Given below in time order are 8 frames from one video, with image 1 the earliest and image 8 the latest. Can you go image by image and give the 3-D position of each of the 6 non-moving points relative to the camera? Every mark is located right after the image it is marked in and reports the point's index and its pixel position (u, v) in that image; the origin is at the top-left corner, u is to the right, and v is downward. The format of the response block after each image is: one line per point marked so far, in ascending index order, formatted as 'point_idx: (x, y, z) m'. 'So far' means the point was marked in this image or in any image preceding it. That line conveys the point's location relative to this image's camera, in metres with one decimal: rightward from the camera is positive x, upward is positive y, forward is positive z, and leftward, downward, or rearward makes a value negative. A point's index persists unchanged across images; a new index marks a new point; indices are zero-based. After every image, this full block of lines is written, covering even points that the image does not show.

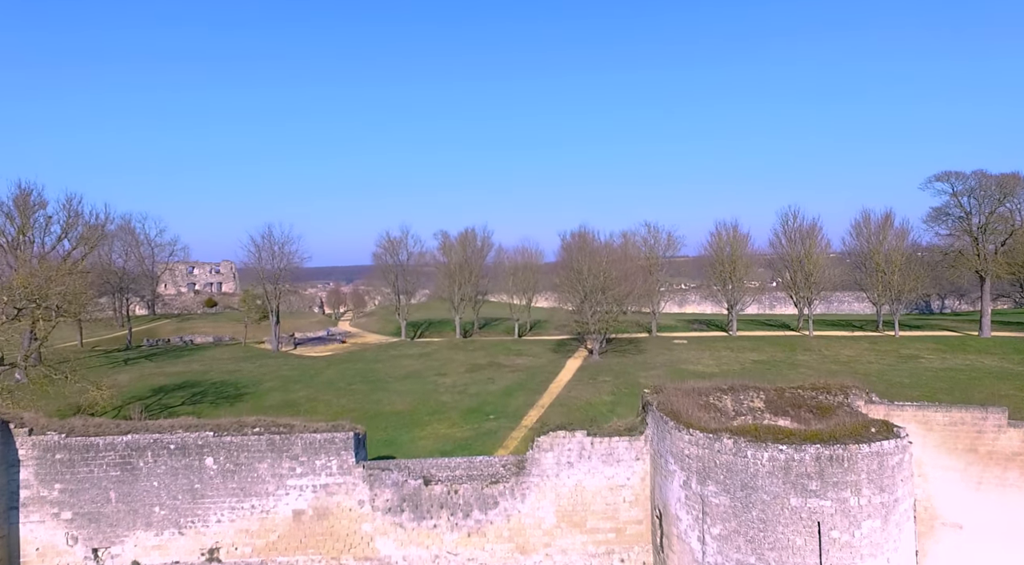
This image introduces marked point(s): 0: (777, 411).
0: (+5.5, -2.8, +15.1) m
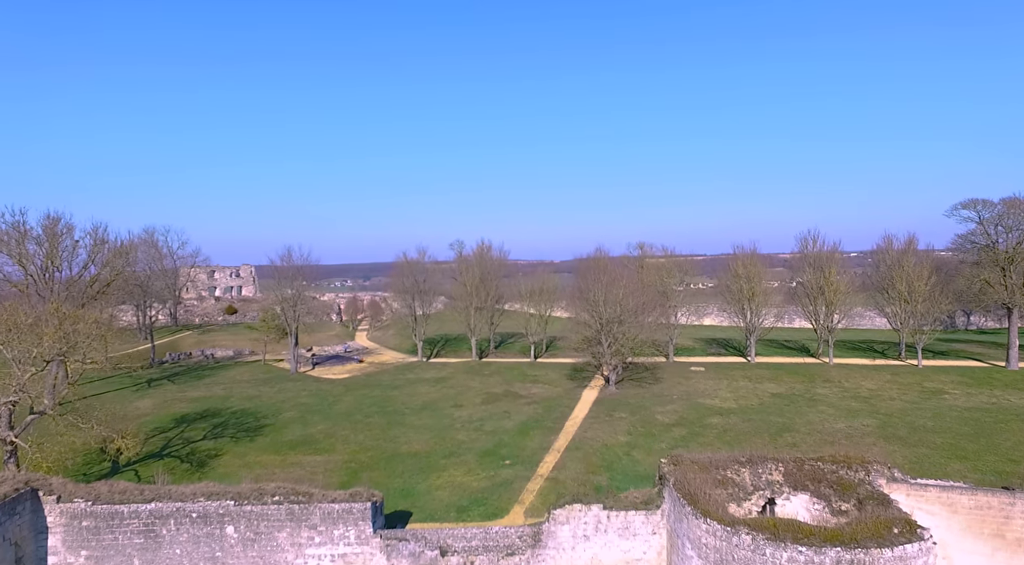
0: (+5.7, -4.1, +14.6) m
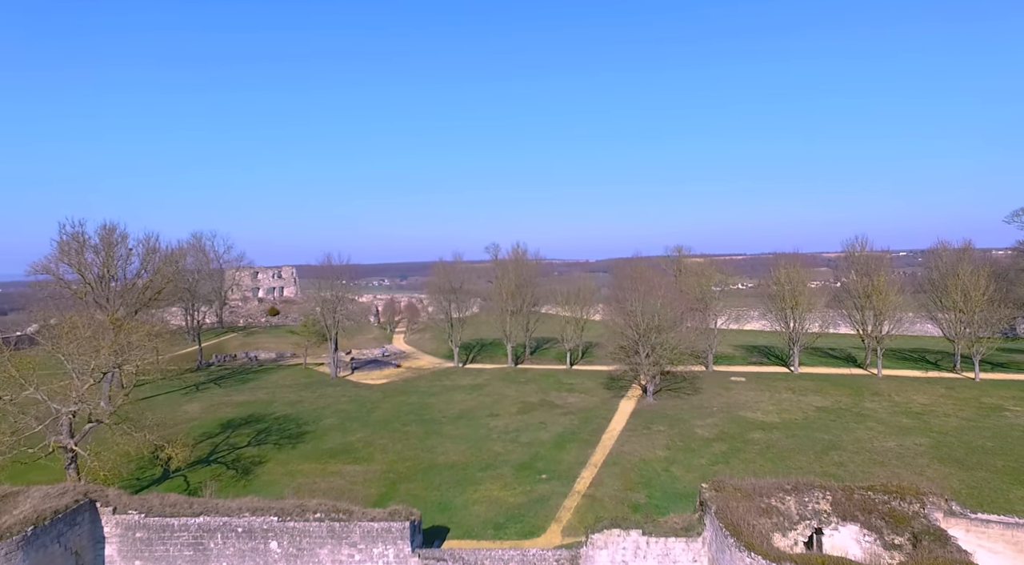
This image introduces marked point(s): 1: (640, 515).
0: (+6.4, -4.4, +13.9) m
1: (+3.4, -6.1, +19.2) m
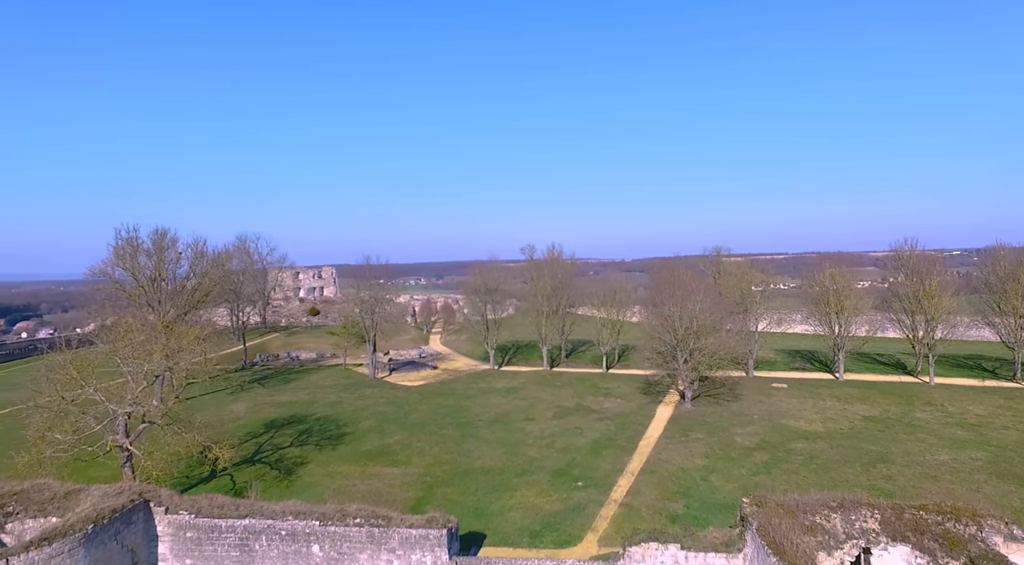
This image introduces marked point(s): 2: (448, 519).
0: (+6.9, -4.6, +13.2) m
1: (+4.3, -6.2, +18.6) m
2: (-1.6, -5.9, +18.2) m
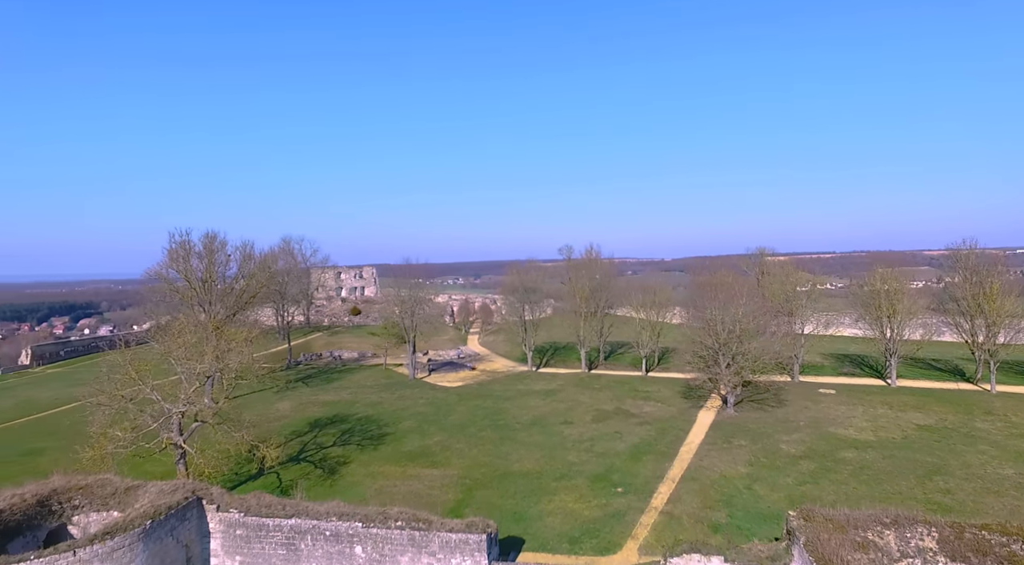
0: (+7.6, -4.6, +12.4) m
1: (+5.2, -6.3, +18.0) m
2: (-0.6, -6.0, +17.9) m
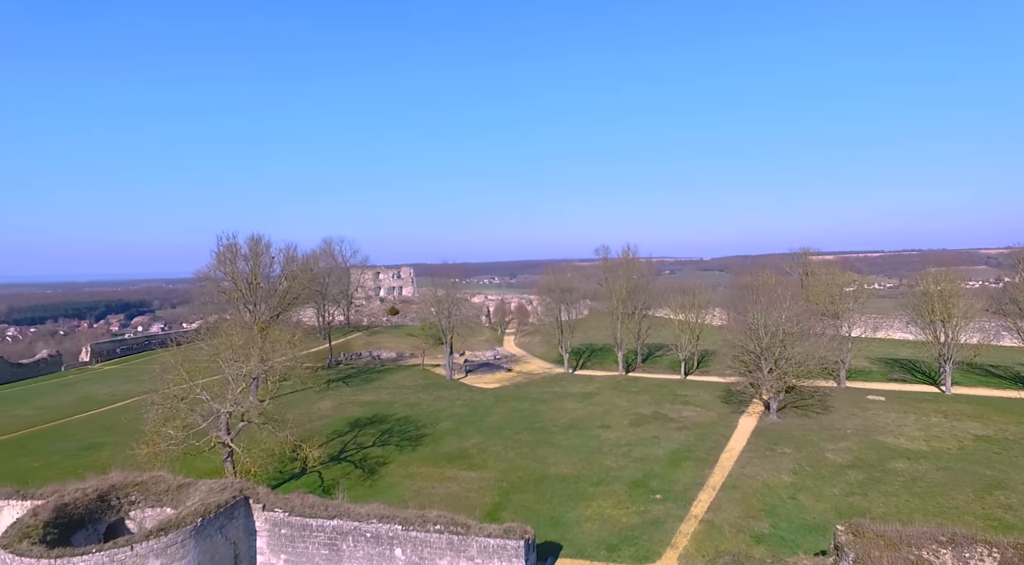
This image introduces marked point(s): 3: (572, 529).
0: (+8.1, -4.7, +11.7) m
1: (+6.0, -6.4, +17.4) m
2: (+0.2, -6.1, +17.5) m
3: (+1.5, -6.7, +19.5) m
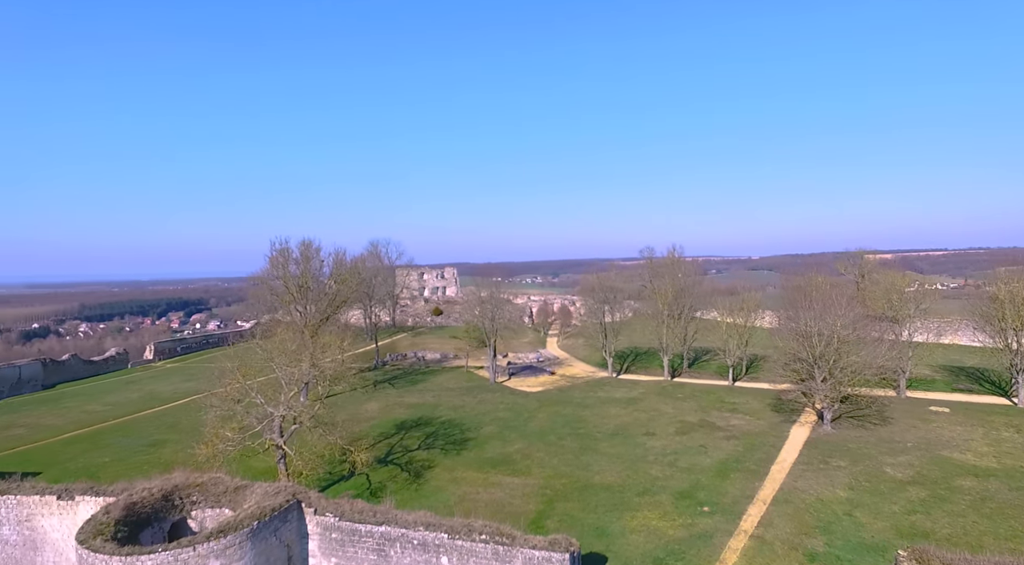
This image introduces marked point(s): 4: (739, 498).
0: (+8.6, -4.9, +10.6) m
1: (+6.9, -6.6, +16.4) m
2: (+1.1, -6.3, +16.9) m
3: (+2.6, -6.9, +18.8) m
4: (+6.2, -5.9, +19.8) m
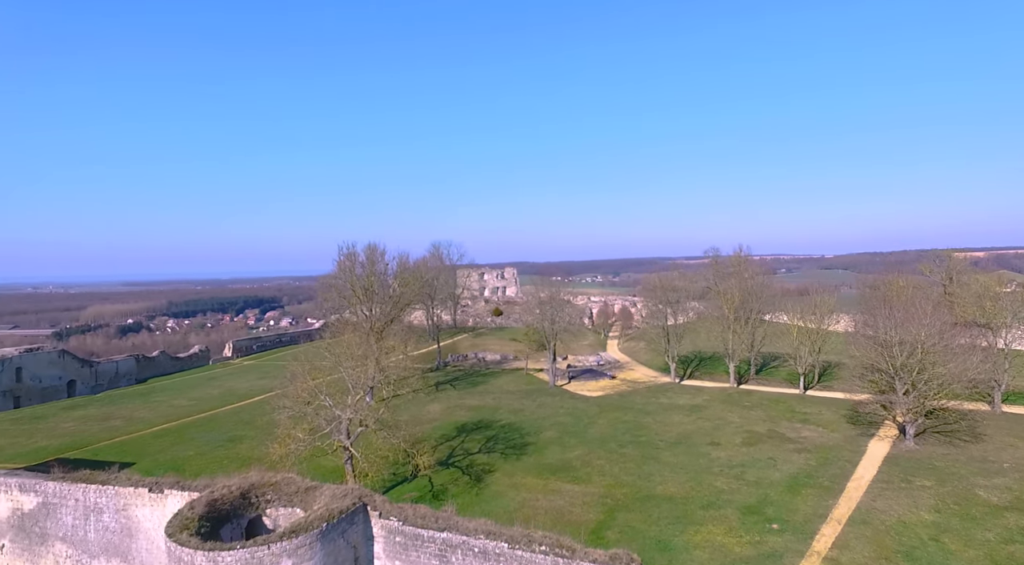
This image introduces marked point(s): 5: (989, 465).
0: (+9.2, -5.0, +9.0) m
1: (+8.0, -6.7, +14.9) m
2: (+2.3, -6.4, +16.0) m
3: (+3.9, -7.0, +17.7) m
4: (+7.6, -6.0, +18.4) m
5: (+12.5, -4.6, +19.0) m
